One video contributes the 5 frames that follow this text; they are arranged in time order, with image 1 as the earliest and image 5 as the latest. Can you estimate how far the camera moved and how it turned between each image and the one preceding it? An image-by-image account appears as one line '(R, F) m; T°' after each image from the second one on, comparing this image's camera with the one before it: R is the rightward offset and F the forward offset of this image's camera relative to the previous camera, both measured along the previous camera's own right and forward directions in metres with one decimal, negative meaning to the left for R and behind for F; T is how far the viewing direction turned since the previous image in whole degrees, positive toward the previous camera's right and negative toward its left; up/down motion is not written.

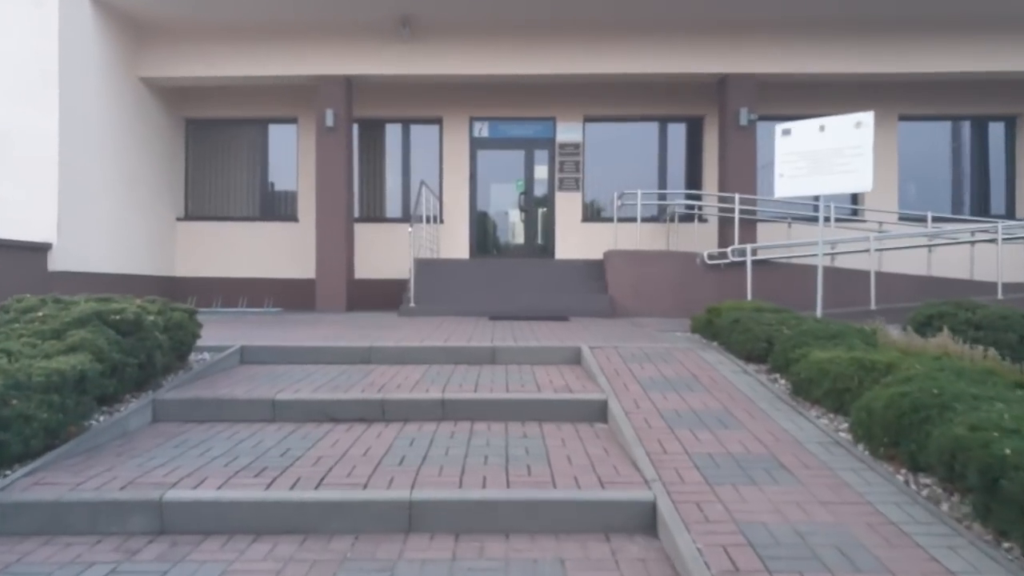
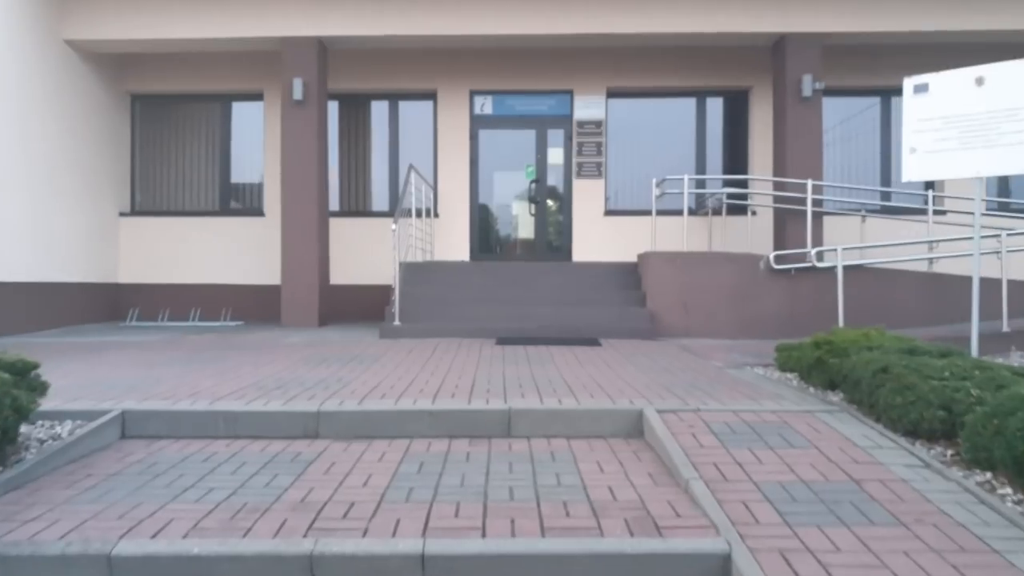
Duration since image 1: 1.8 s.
(-0.2, +2.9) m; 0°
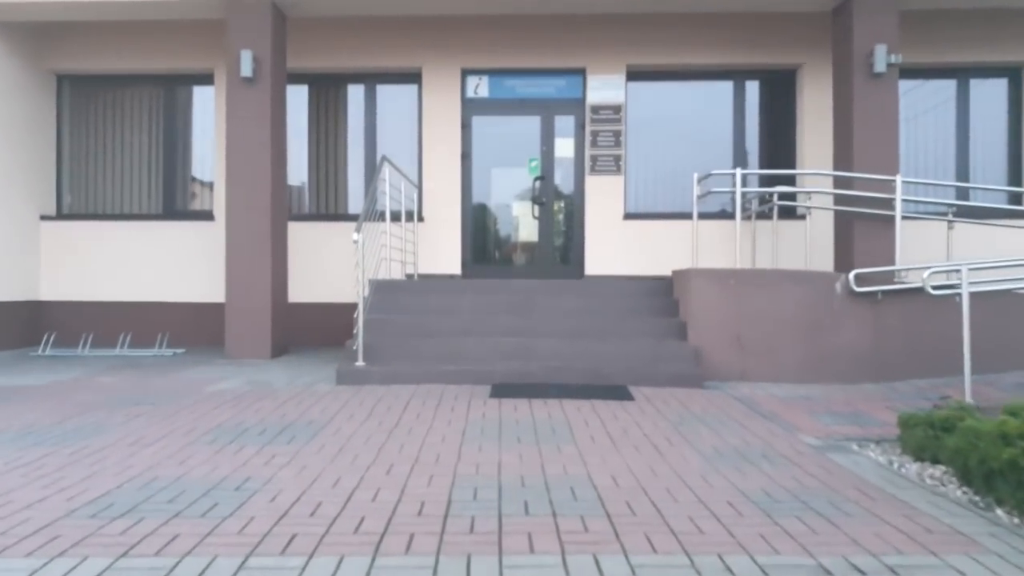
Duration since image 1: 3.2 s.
(0.0, +2.6) m; 0°
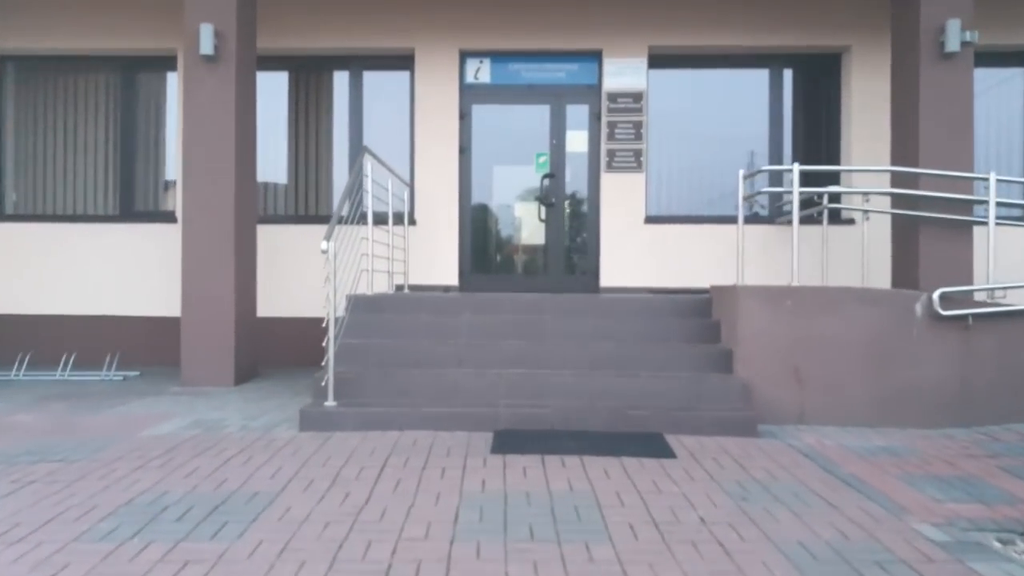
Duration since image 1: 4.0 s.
(-0.1, +1.6) m; 0°
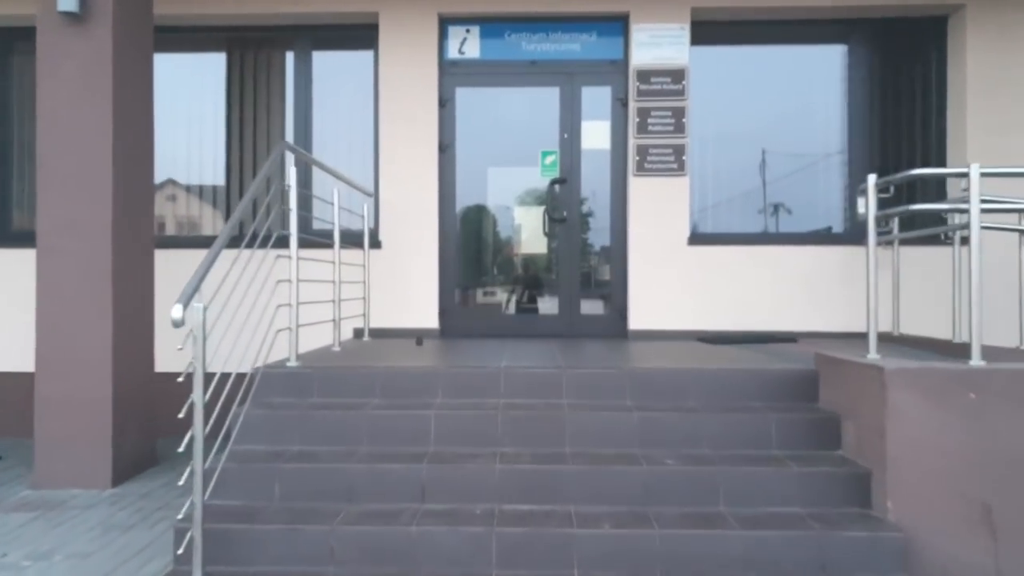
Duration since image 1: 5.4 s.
(0.0, +2.8) m; 0°
